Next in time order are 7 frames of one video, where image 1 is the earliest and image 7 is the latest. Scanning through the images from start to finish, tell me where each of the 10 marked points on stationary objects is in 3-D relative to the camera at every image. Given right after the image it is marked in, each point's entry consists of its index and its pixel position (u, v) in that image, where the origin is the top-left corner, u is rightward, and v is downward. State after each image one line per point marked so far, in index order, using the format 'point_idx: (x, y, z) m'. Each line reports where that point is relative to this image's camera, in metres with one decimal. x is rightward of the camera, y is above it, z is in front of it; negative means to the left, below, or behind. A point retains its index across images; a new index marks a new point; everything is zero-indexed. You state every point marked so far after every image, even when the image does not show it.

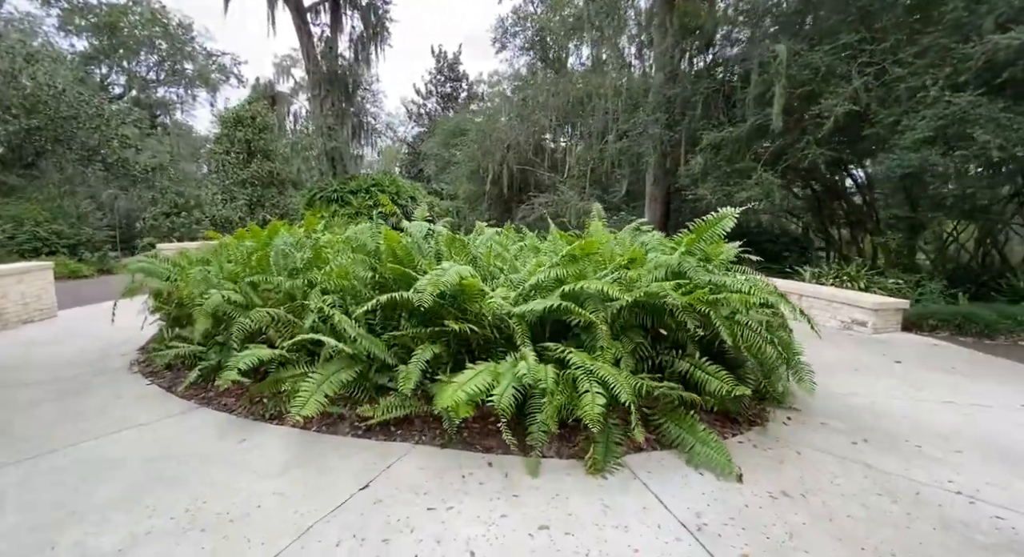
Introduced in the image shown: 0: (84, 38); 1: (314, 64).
0: (-15.4, +8.5, +17.7) m
1: (-6.0, +6.6, +15.1) m
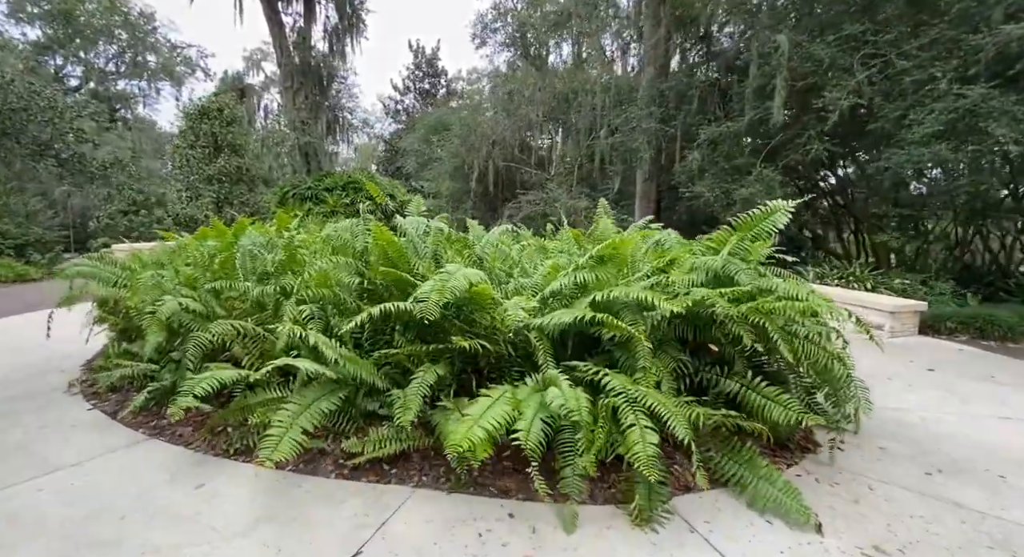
0: (-16.1, +8.4, +16.6) m
1: (-6.6, +6.5, +14.4) m
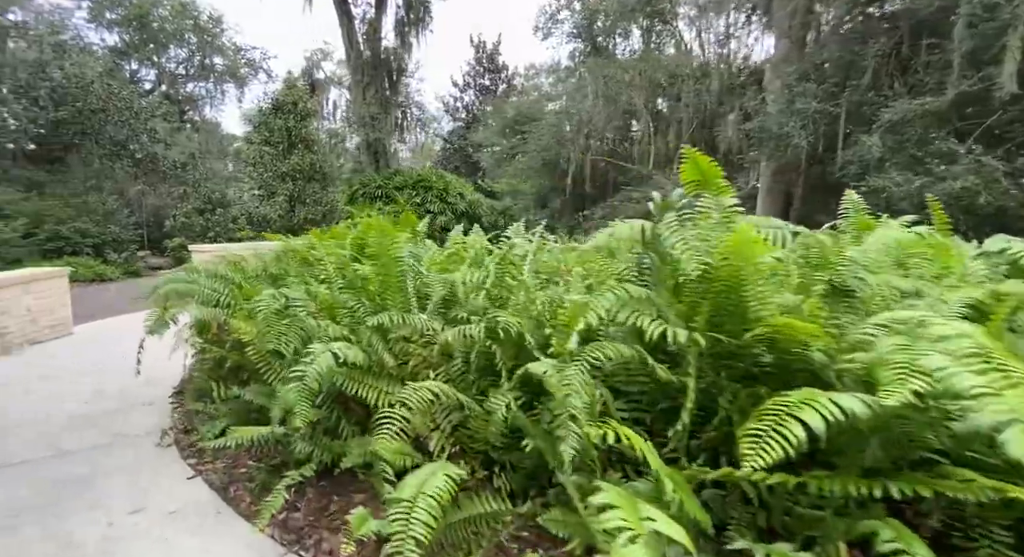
0: (-13.7, +8.5, +16.9) m
1: (-4.4, +6.5, +13.9) m
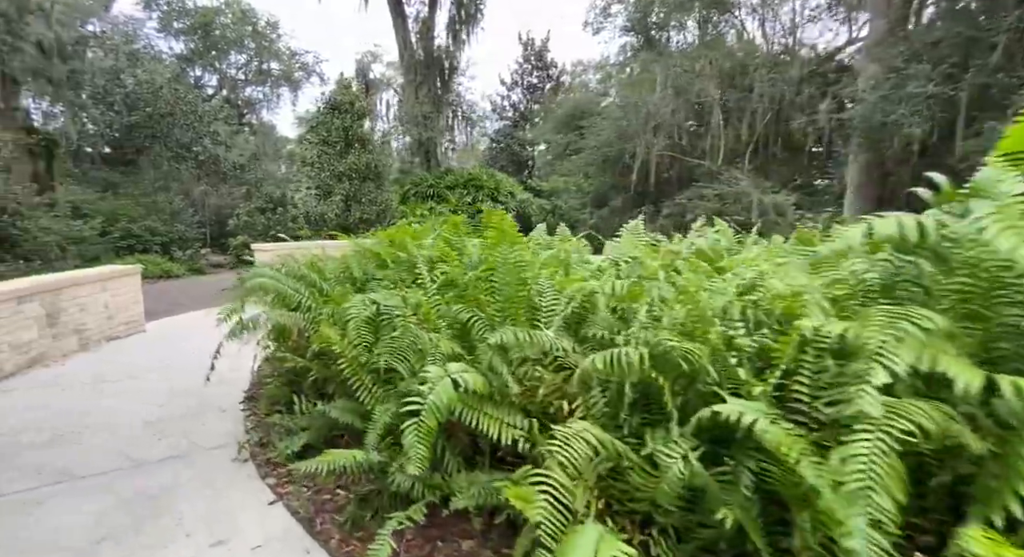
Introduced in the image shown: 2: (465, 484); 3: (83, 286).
0: (-11.8, +8.6, +17.7) m
1: (-2.9, +6.5, +13.9) m
2: (-0.1, -0.6, +1.5) m
3: (-4.5, -0.1, +5.1) m
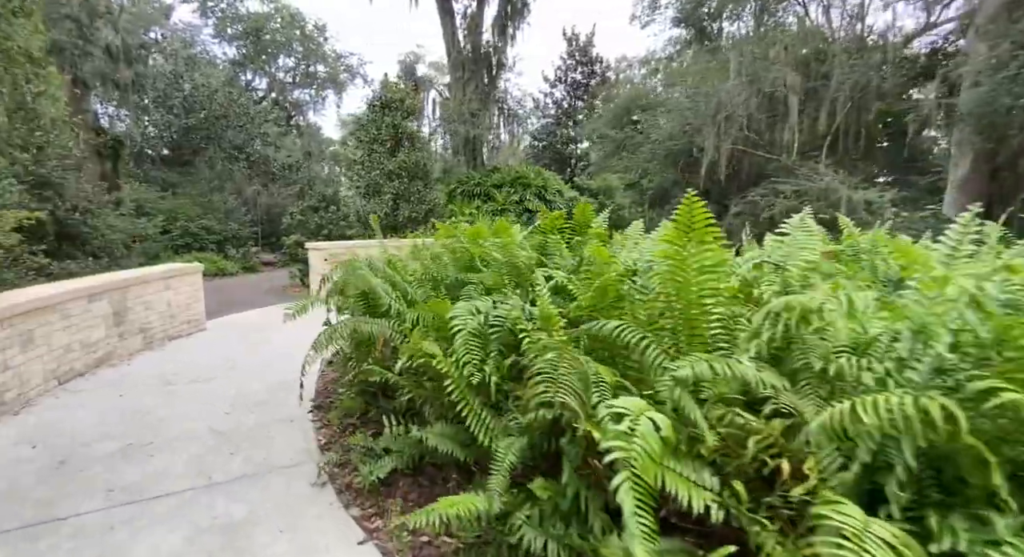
0: (-10.1, +8.7, +18.1) m
1: (-1.5, +6.5, +13.7) m
2: (+0.3, -0.6, +1.1) m
3: (-3.8, -0.1, +5.1) m
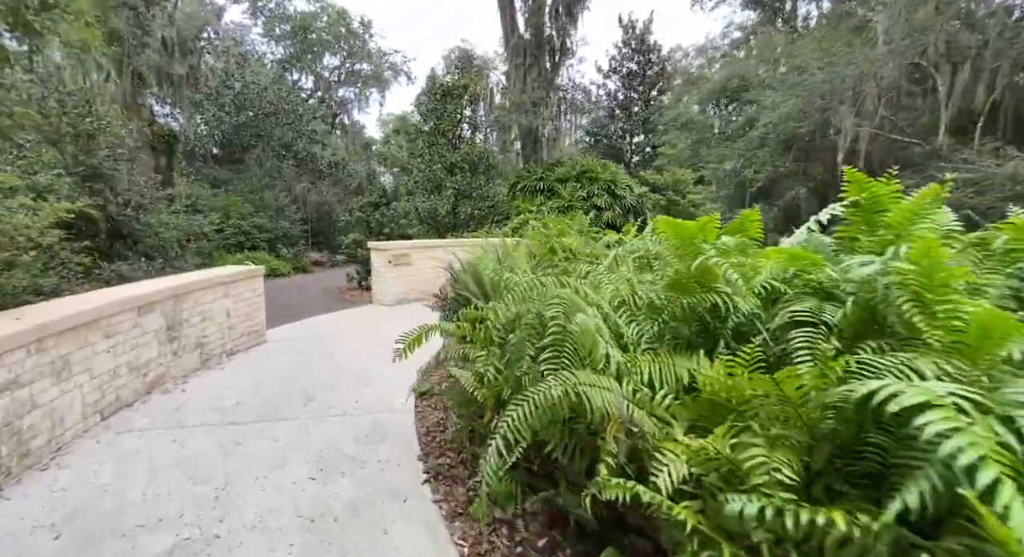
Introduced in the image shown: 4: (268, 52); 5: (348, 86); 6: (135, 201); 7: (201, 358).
0: (-8.1, +8.7, +17.8) m
1: (+0.2, +6.5, +12.8) m
2: (+1.0, -0.7, +0.1) m
3: (-2.7, -0.1, +4.4) m
4: (-8.6, +8.3, +17.6) m
5: (-6.4, +8.0, +19.9) m
6: (-4.8, +1.0, +6.3) m
7: (-2.8, -0.7, +4.3) m
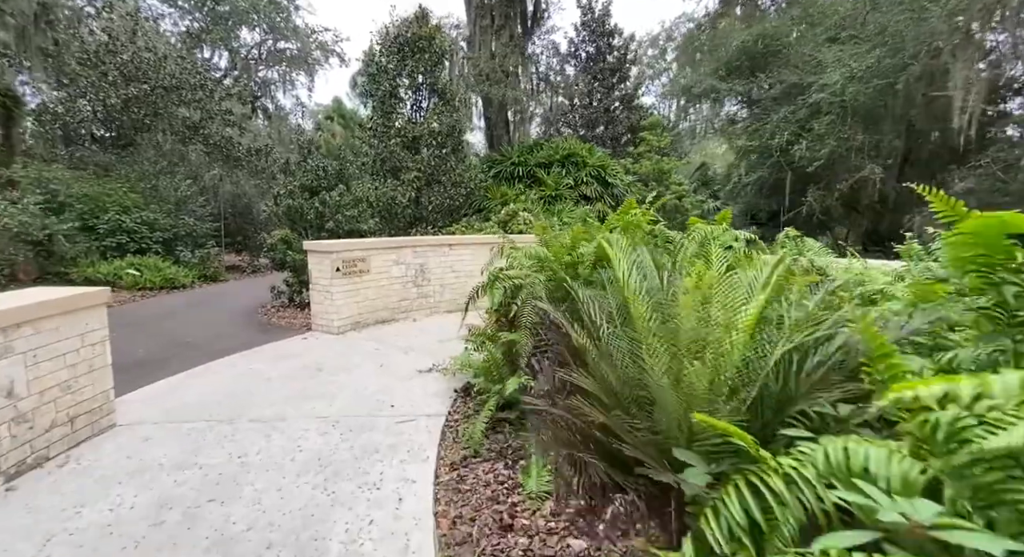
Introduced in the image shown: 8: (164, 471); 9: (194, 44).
0: (-9.5, +8.5, +14.5) m
1: (-0.6, +6.4, +10.6) m
2: (+2.0, -0.9, -1.8) m
3: (-2.3, -0.3, +1.9) m
4: (-10.0, +8.1, +14.2) m
5: (-8.0, +7.8, +16.8) m
6: (-4.6, +0.8, +3.5) m
7: (-2.3, -0.9, +1.9) m
8: (-1.6, -0.9, +2.4) m
9: (-9.2, +7.1, +14.2) m
